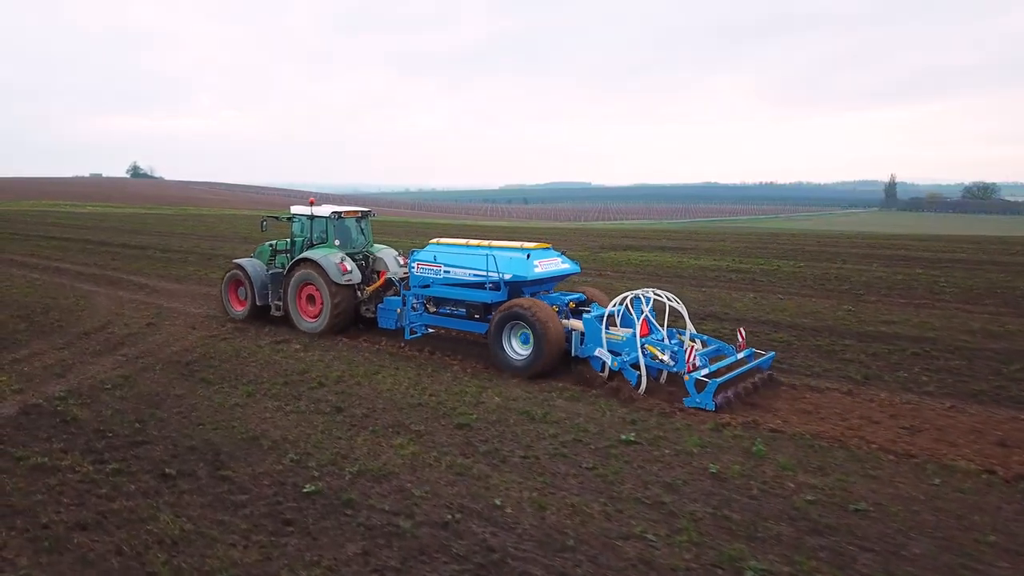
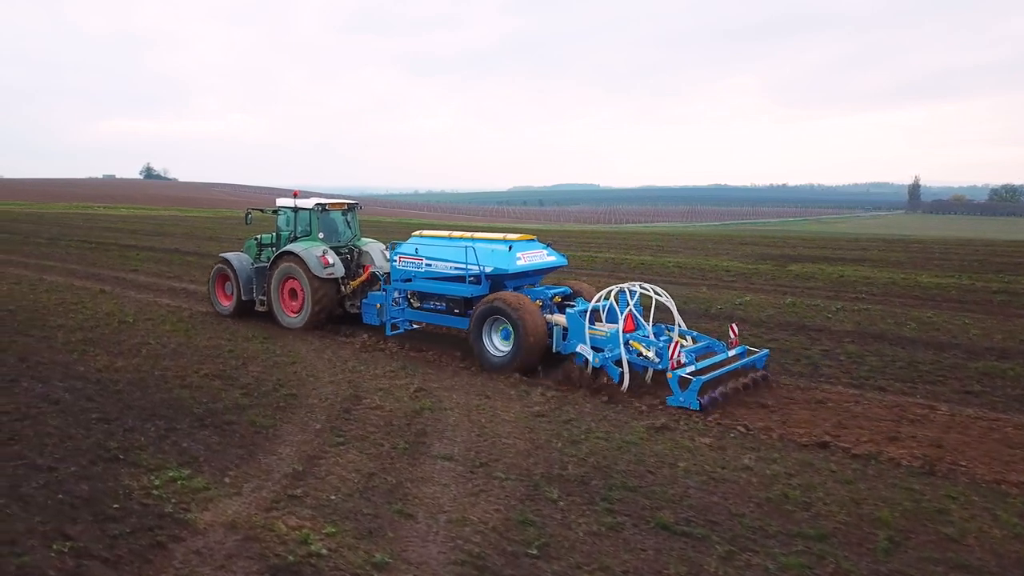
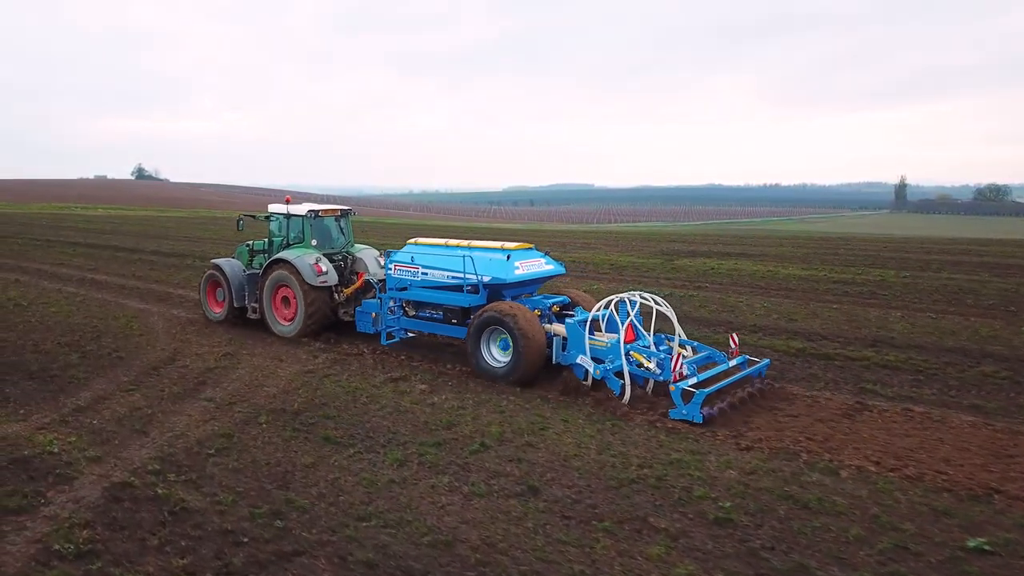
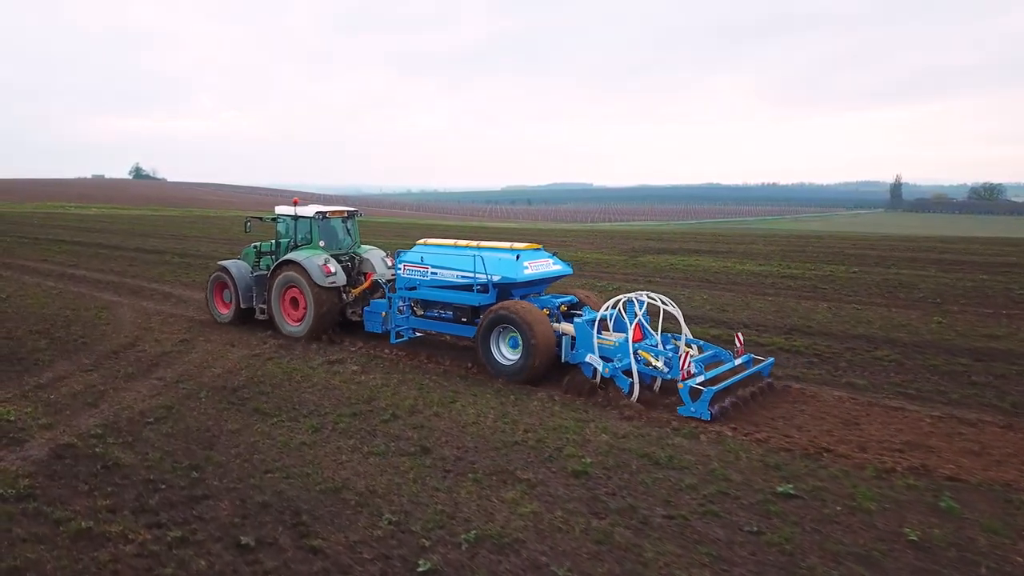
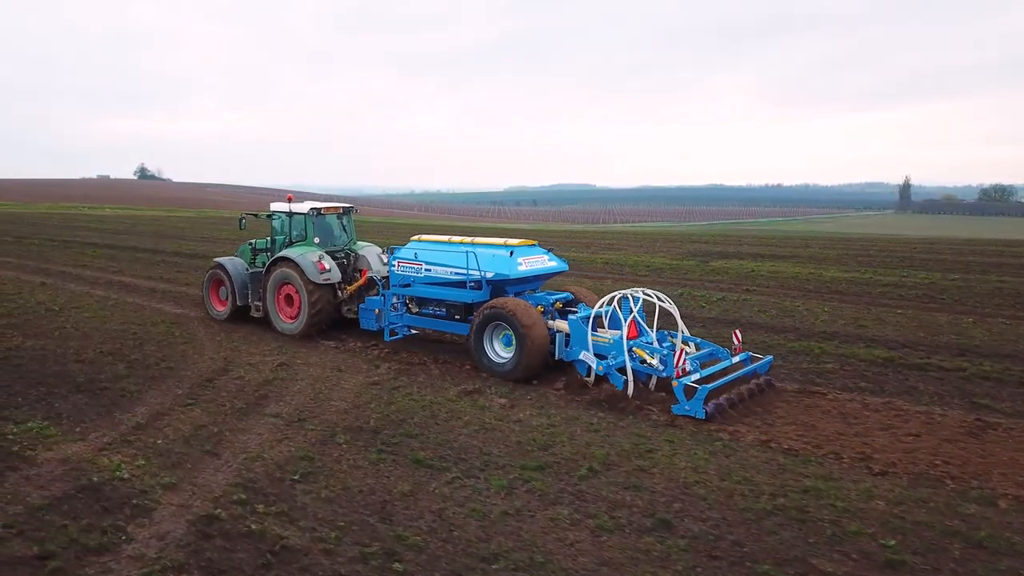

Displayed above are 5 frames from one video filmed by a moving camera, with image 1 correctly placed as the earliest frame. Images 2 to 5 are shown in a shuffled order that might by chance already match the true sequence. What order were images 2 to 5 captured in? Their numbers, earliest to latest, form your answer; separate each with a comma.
4, 3, 5, 2
